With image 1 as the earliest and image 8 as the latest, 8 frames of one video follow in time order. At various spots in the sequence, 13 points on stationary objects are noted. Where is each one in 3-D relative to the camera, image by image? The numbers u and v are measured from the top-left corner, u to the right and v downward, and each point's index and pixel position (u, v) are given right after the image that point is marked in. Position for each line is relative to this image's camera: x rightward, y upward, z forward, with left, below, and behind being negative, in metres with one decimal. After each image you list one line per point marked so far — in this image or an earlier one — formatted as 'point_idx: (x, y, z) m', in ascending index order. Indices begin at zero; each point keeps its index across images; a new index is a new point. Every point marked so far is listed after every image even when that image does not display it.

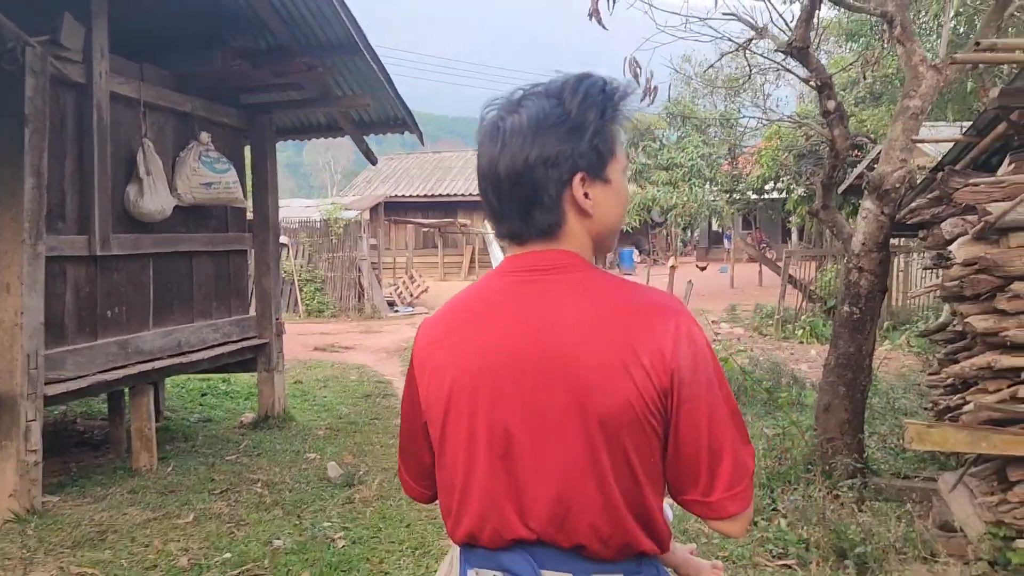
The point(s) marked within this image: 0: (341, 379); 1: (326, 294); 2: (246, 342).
0: (-1.9, -1.0, +9.2) m
1: (-3.8, -0.1, +17.4) m
2: (-2.1, -0.4, +6.6) m
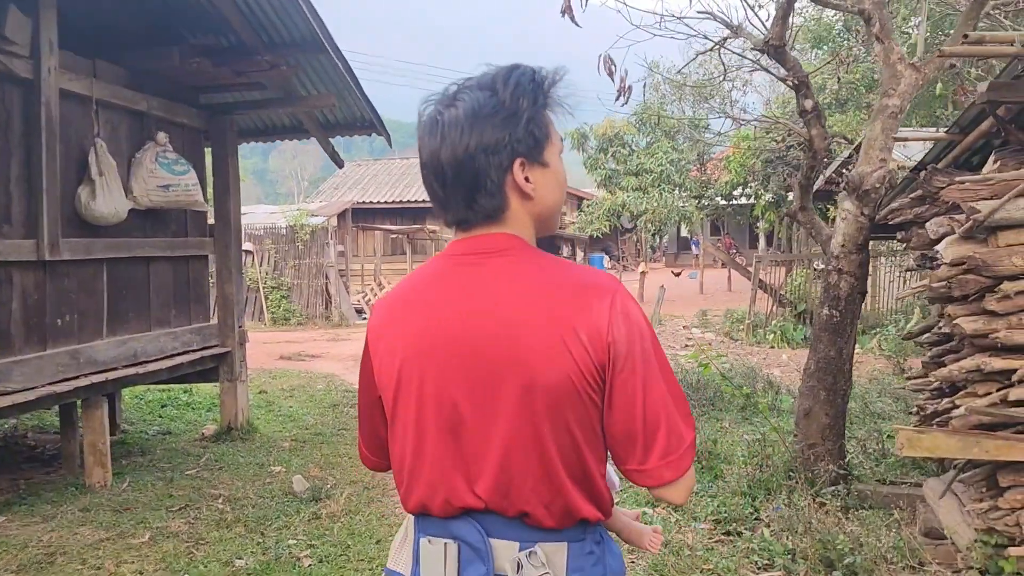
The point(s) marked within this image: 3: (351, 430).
0: (-2.2, -1.1, +9.0) m
1: (-4.5, -0.3, +17.1) m
2: (-2.3, -0.5, +6.4) m
3: (-1.4, -1.2, +7.0) m
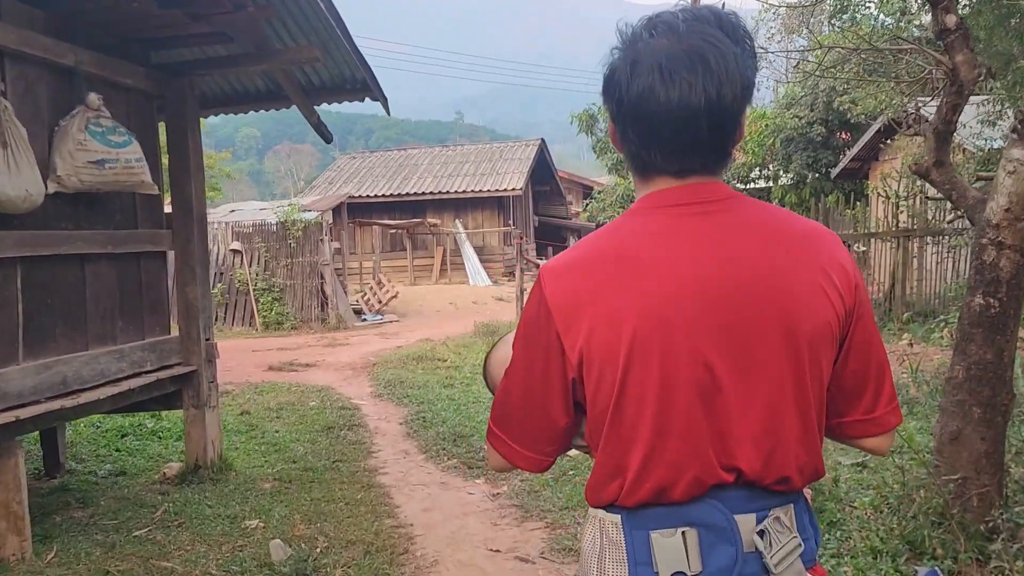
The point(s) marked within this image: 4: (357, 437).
0: (-2.0, -1.1, +7.7) m
1: (-4.3, -0.3, +15.8) m
2: (-2.1, -0.5, +5.1) m
3: (-1.1, -1.2, +5.7) m
4: (-1.2, -1.1, +6.5) m
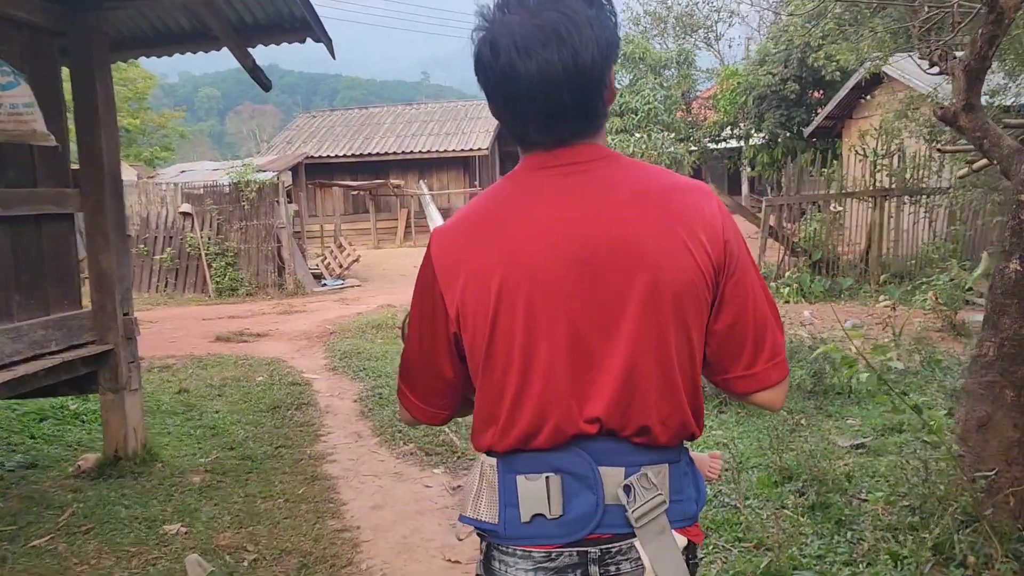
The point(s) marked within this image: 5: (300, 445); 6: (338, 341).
0: (-2.3, -0.8, +7.0) m
1: (-4.9, +0.3, +15.1) m
2: (-2.3, -0.3, +4.4) m
3: (-1.4, -1.0, +5.1) m
4: (-1.5, -0.9, +5.9) m
5: (-1.3, -1.0, +5.2) m
6: (-1.9, -0.6, +9.2) m
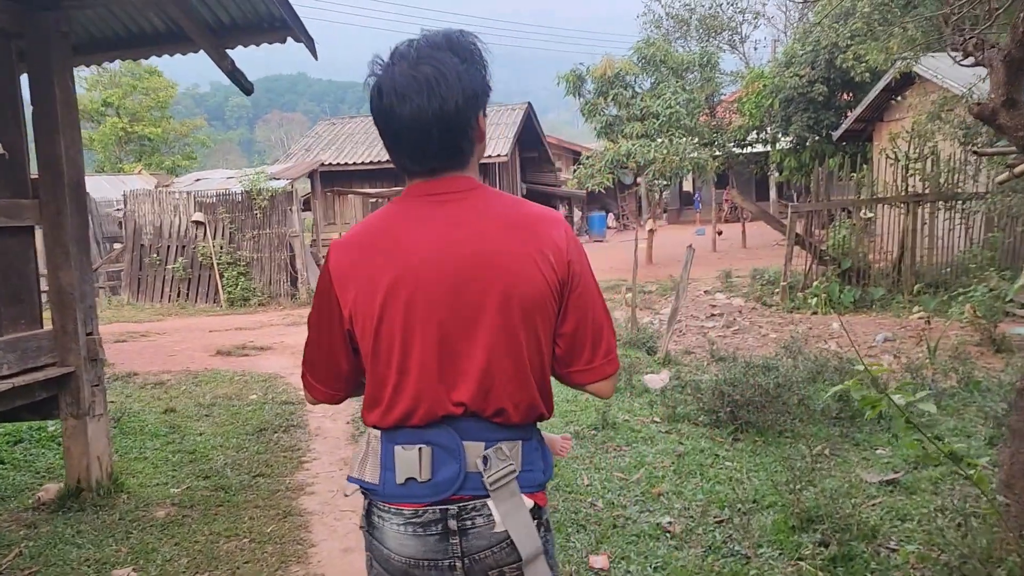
0: (-2.2, -0.9, +6.7) m
1: (-4.6, +0.2, +14.8) m
2: (-2.3, -0.4, +4.1) m
3: (-1.4, -1.1, +4.8) m
4: (-1.5, -1.0, +5.6) m
5: (-1.3, -1.1, +4.8) m
6: (-1.8, -0.7, +8.9) m
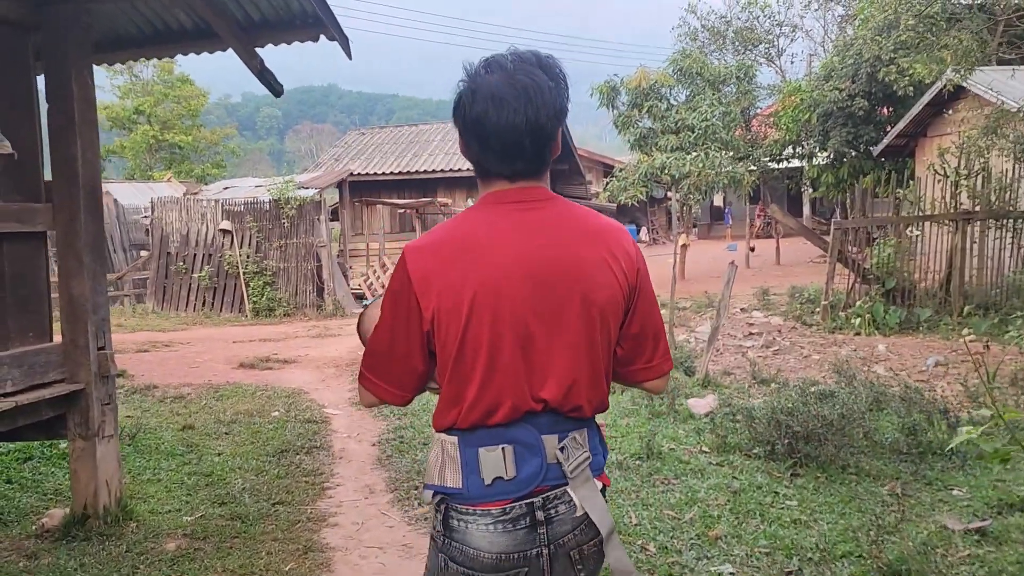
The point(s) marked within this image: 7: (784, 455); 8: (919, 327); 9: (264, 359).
0: (-2.0, -1.0, +6.4) m
1: (-4.0, 0.0, +14.6) m
2: (-2.1, -0.5, +3.8) m
3: (-1.2, -1.1, +4.5) m
4: (-1.2, -1.1, +5.2) m
5: (-1.1, -1.1, +4.5) m
6: (-1.5, -0.8, +8.6) m
7: (+1.5, -0.9, +4.7) m
8: (+5.5, -0.5, +11.3) m
9: (-2.8, -0.8, +9.4) m
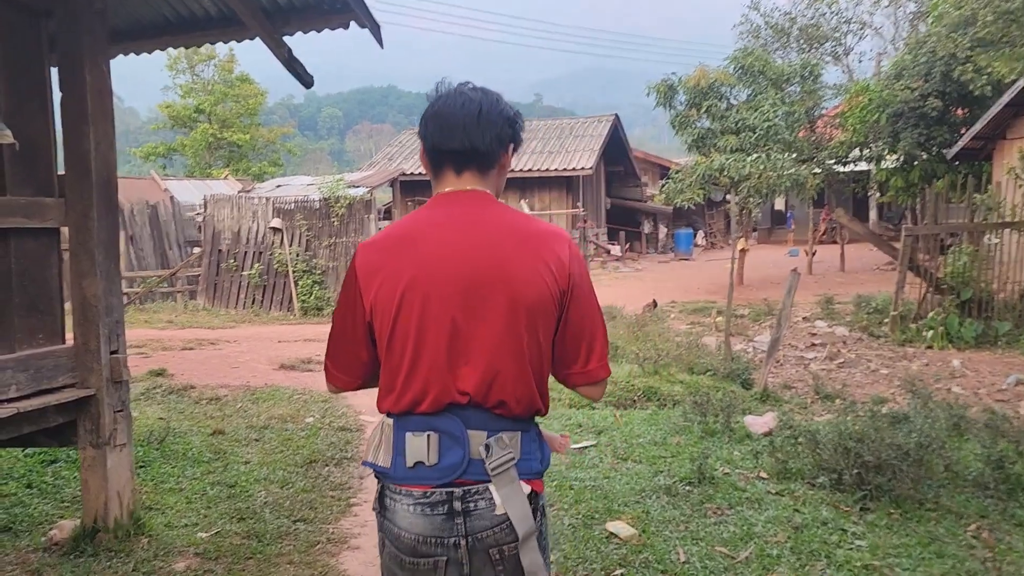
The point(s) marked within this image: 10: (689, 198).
0: (-1.6, -1.0, +6.2) m
1: (-3.2, 0.0, +14.5) m
2: (-2.0, -0.5, +3.6) m
3: (-1.0, -1.2, +4.2) m
4: (-1.0, -1.1, +4.9) m
5: (-0.9, -1.2, +4.2) m
6: (-1.0, -0.9, +8.3) m
7: (+1.7, -1.0, +4.3) m
8: (+6.1, -0.7, +10.6) m
9: (-2.2, -0.8, +9.2) m
10: (+3.6, +1.8, +17.1) m
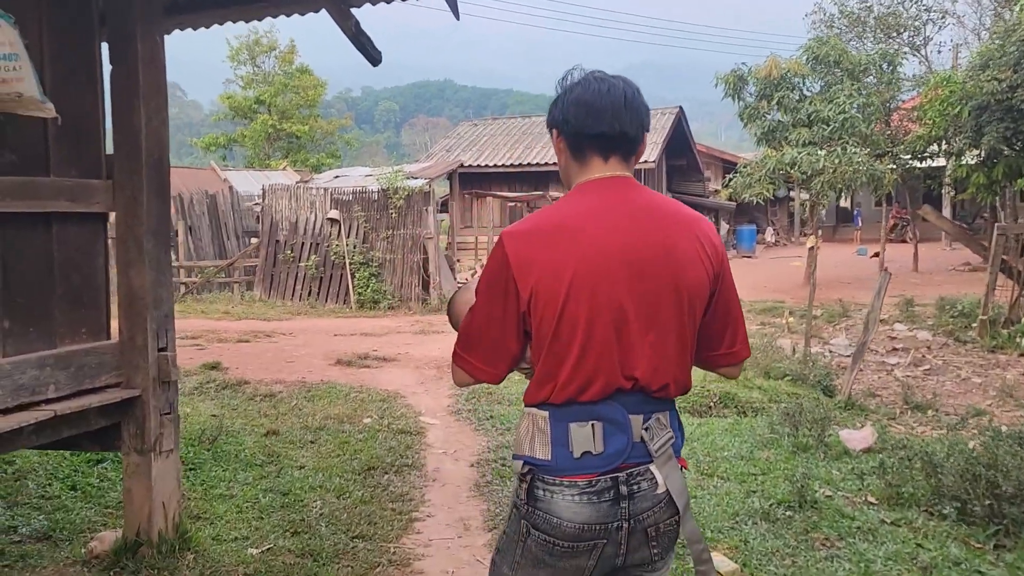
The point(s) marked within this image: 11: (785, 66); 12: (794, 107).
0: (-1.2, -1.0, +5.8) m
1: (-2.2, +0.1, +14.2) m
2: (-1.6, -0.4, +3.3) m
3: (-0.6, -1.1, +3.8) m
4: (-0.6, -1.1, +4.6) m
5: (-0.6, -1.1, +3.8) m
6: (-0.4, -0.8, +7.9) m
7: (+2.1, -1.0, +3.7) m
8: (+6.8, -0.7, +9.7) m
9: (-1.6, -0.7, +8.9) m
10: (+4.8, +1.8, +16.4) m
11: (+5.2, +4.2, +15.9) m
12: (+5.4, +3.5, +16.1) m
